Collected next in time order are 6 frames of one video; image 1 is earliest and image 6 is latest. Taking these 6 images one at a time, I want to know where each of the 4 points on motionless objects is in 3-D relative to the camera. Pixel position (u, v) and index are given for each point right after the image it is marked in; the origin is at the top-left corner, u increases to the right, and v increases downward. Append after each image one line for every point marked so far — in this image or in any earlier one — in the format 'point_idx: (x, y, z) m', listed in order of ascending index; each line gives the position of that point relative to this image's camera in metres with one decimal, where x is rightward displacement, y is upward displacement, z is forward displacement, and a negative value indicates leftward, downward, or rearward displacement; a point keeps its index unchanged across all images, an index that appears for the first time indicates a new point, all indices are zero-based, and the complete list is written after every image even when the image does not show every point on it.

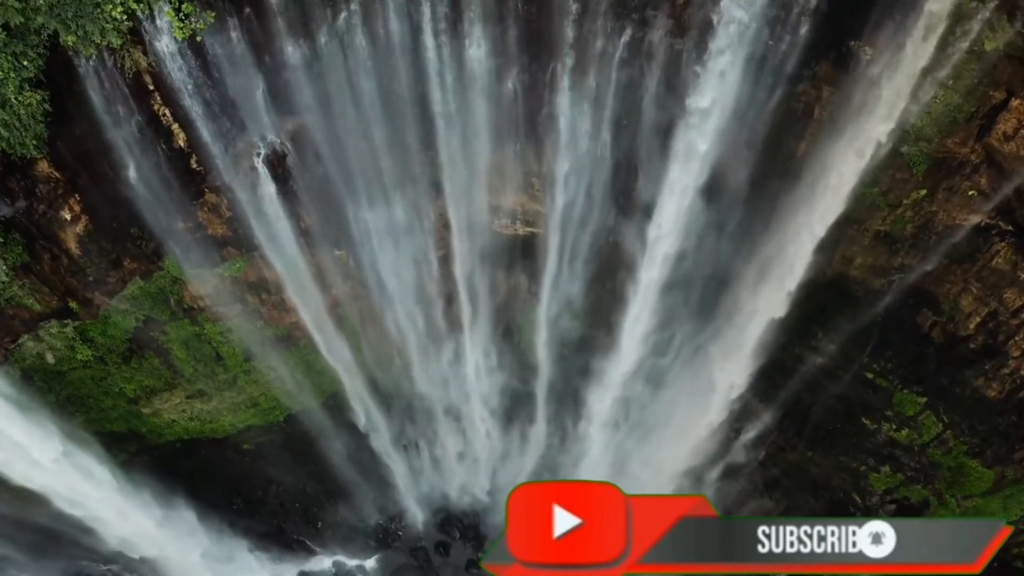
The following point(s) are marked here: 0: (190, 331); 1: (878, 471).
0: (-5.2, -0.7, +11.2) m
1: (+6.3, -3.2, +12.0) m
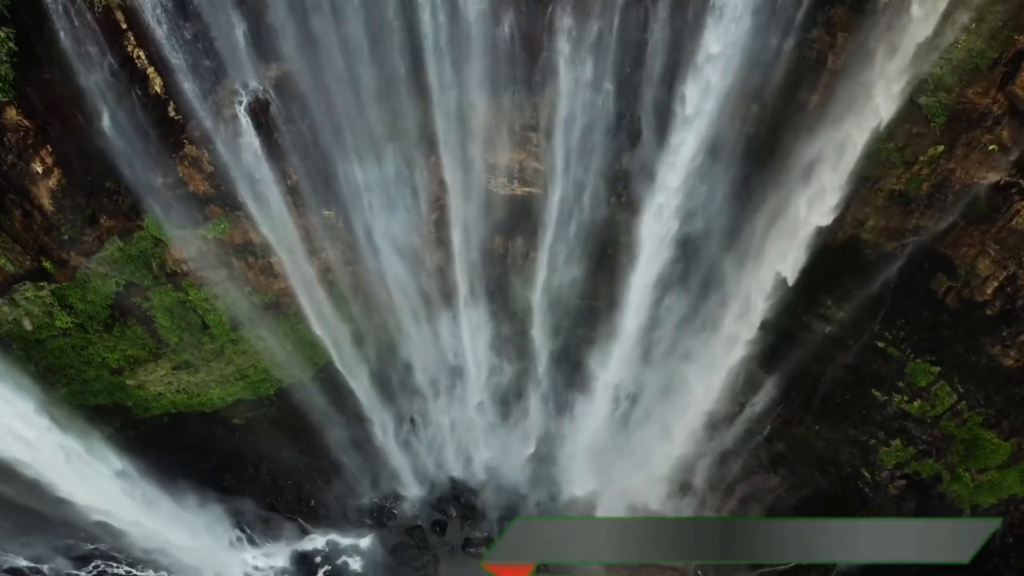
0: (-5.2, -0.1, +10.7) m
1: (+6.3, -2.7, +11.5) m
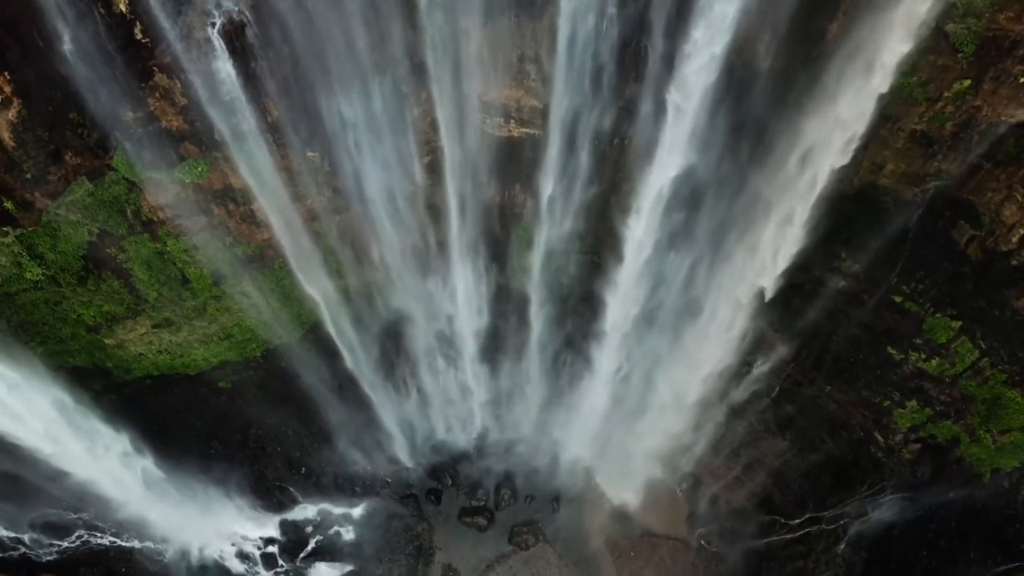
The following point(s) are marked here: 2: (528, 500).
0: (-5.3, +0.6, +10.1) m
1: (+6.2, -1.9, +11.0) m
2: (+0.3, -4.1, +13.5) m
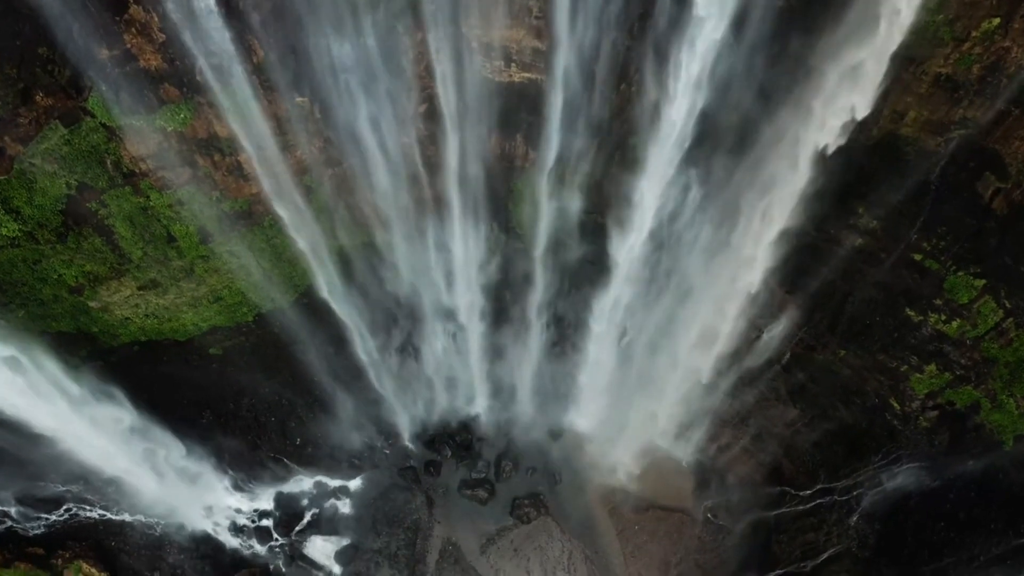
0: (-5.3, +1.2, +9.7) m
1: (+6.2, -1.3, +10.5) m
2: (+0.3, -3.5, +13.0) m
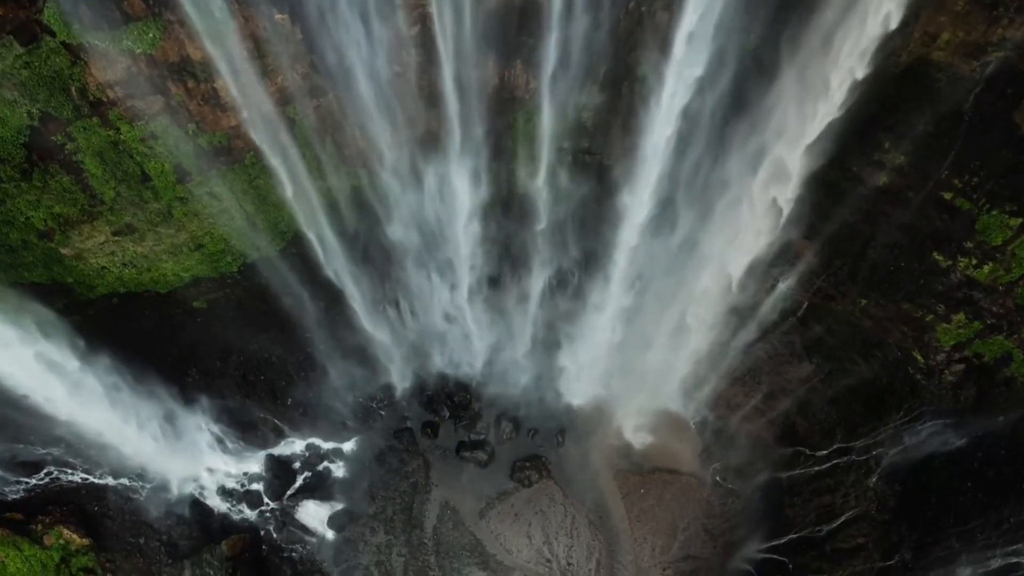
0: (-5.3, +1.9, +9.0) m
1: (+6.2, -0.4, +9.8) m
2: (+0.3, -2.6, +12.4) m
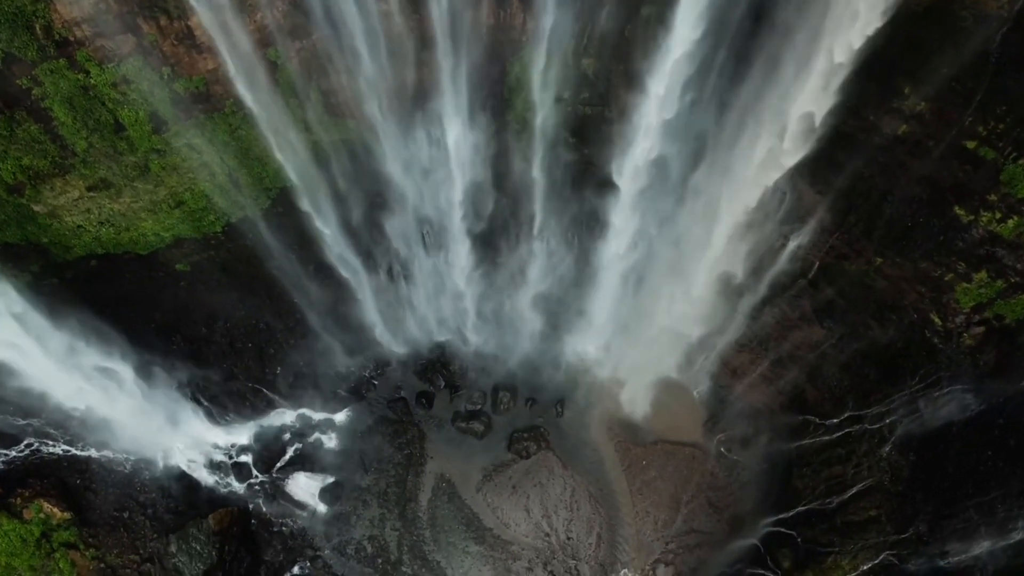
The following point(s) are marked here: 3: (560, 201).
0: (-5.3, +2.5, +8.4) m
1: (+6.2, +0.1, +9.3) m
2: (+0.3, -2.0, +12.0) m
3: (+0.8, +1.4, +11.6) m
